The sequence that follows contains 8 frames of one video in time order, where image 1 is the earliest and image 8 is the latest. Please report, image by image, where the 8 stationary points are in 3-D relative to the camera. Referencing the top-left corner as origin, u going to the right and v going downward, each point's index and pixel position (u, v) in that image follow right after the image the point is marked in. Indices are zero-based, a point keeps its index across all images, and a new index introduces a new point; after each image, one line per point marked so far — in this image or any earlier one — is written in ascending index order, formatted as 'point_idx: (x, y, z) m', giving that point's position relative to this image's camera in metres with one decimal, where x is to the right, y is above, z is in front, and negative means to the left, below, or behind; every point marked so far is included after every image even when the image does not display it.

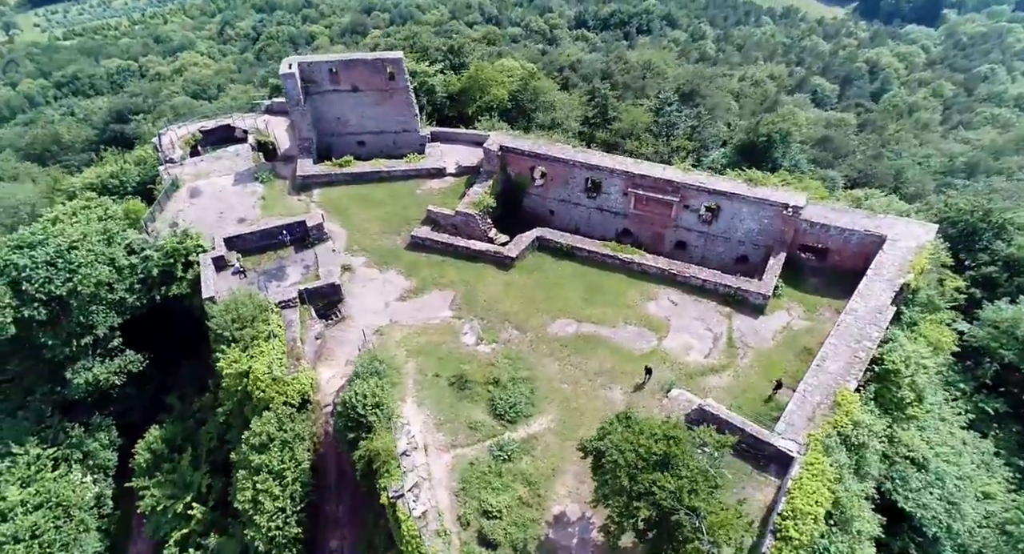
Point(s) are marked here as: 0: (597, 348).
0: (+2.4, -2.0, +15.1) m
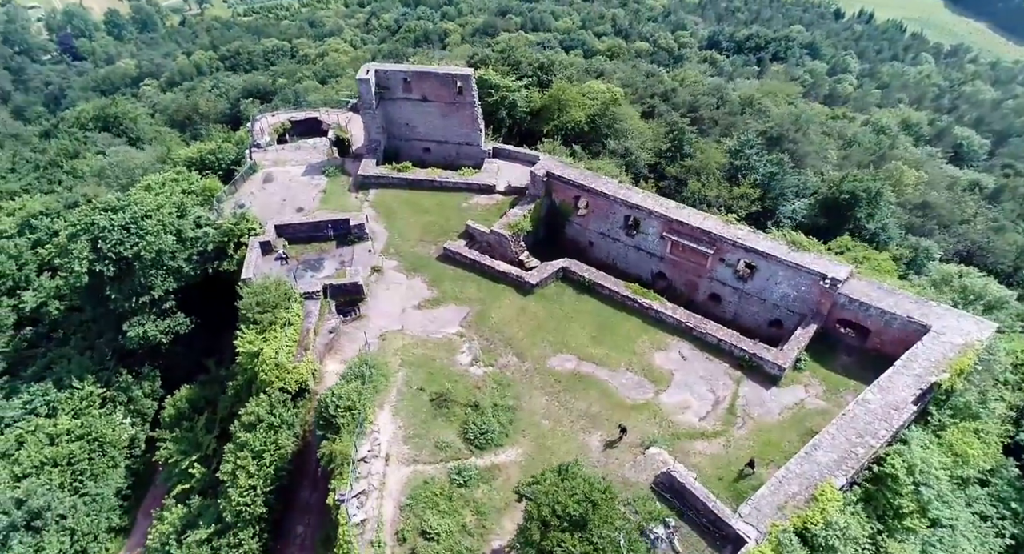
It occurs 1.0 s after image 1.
0: (+2.2, -3.1, +14.8) m
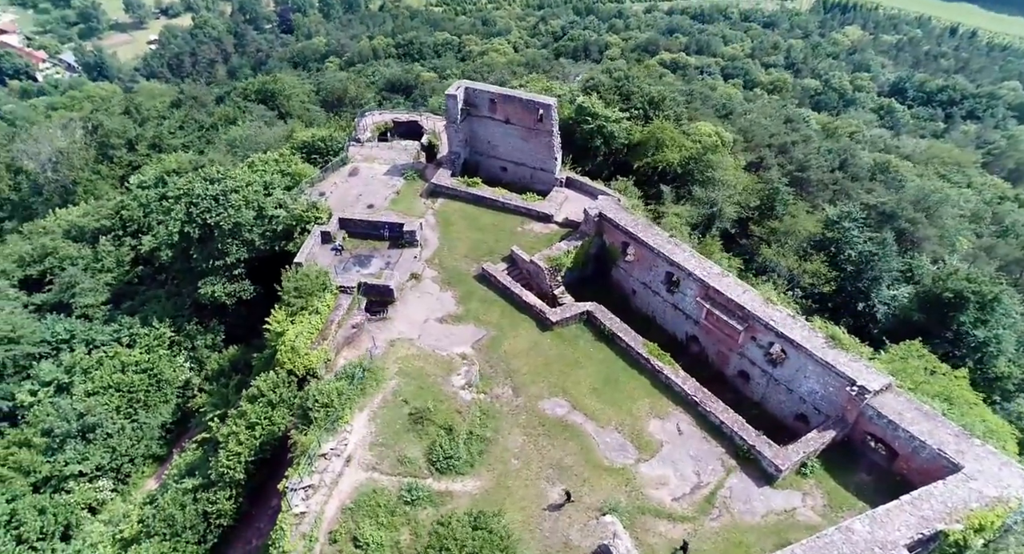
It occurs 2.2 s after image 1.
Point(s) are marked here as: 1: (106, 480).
0: (+1.6, -4.5, +14.6) m
1: (-14.5, -7.2, +19.3) m
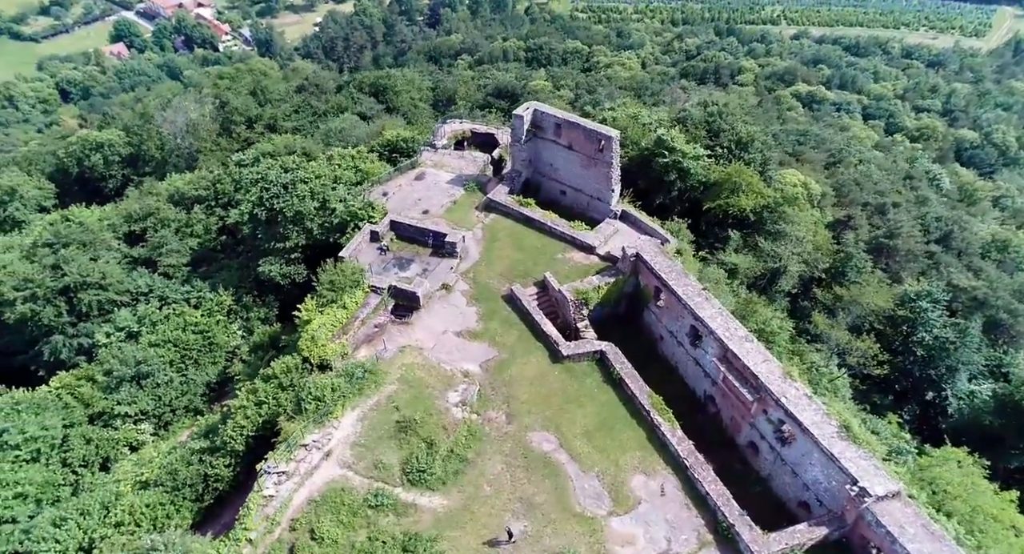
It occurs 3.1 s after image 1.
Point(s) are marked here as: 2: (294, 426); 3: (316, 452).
0: (+1.0, -5.5, +14.5) m
1: (-14.5, -5.9, +21.5) m
2: (-6.1, -4.1, +14.4) m
3: (-5.0, -4.5, +13.6) m
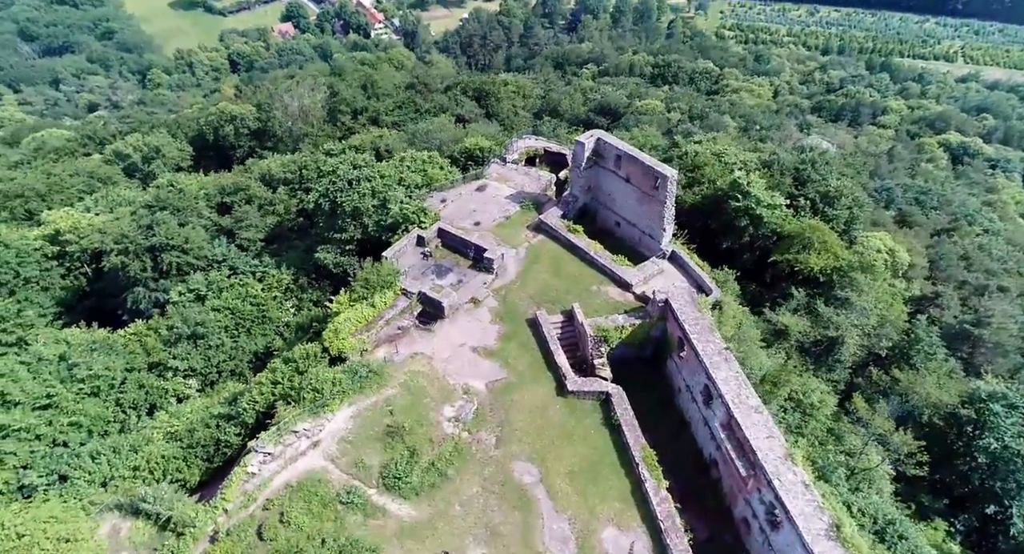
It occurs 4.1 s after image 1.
0: (+0.2, -6.4, +14.6) m
1: (-14.0, -4.6, +23.8) m
2: (-6.5, -3.9, +15.5) m
3: (-5.6, -4.4, +14.6) m
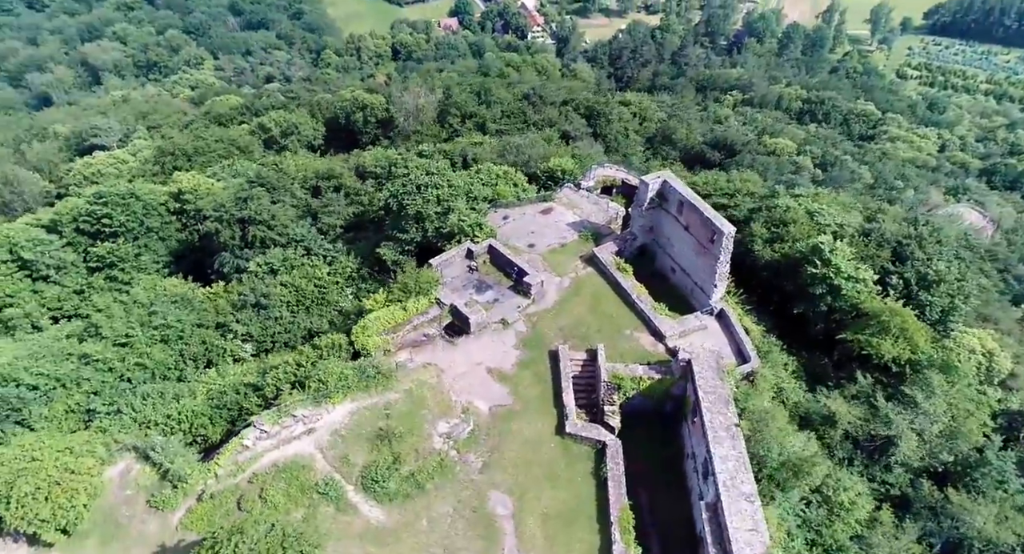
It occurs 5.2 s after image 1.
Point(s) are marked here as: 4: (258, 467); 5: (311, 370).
0: (-0.8, -7.3, +14.8) m
1: (-12.8, -3.4, +26.3) m
2: (-6.8, -3.7, +16.8) m
3: (-6.1, -4.4, +15.8) m
4: (-6.9, -5.2, +14.8) m
5: (-7.0, -3.2, +18.6) m
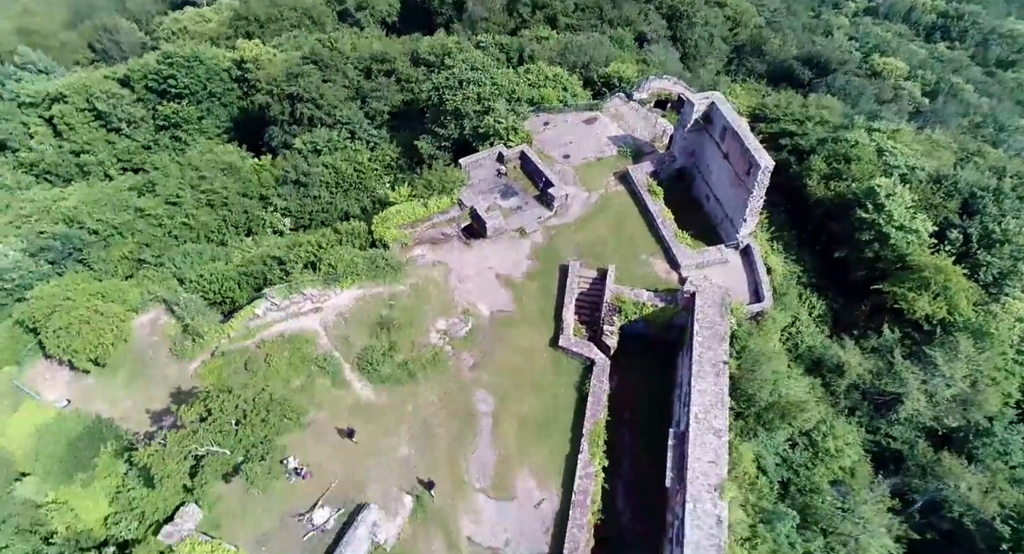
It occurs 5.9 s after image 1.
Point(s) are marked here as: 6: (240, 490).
0: (-1.6, -4.6, +16.0) m
1: (-11.6, +2.8, +27.6) m
2: (-6.8, 0.0, +17.9) m
3: (-6.4, -0.9, +16.9) m
4: (-7.3, -1.7, +16.1) m
5: (-6.8, +0.8, +19.6) m
6: (-7.5, -5.8, +14.5) m
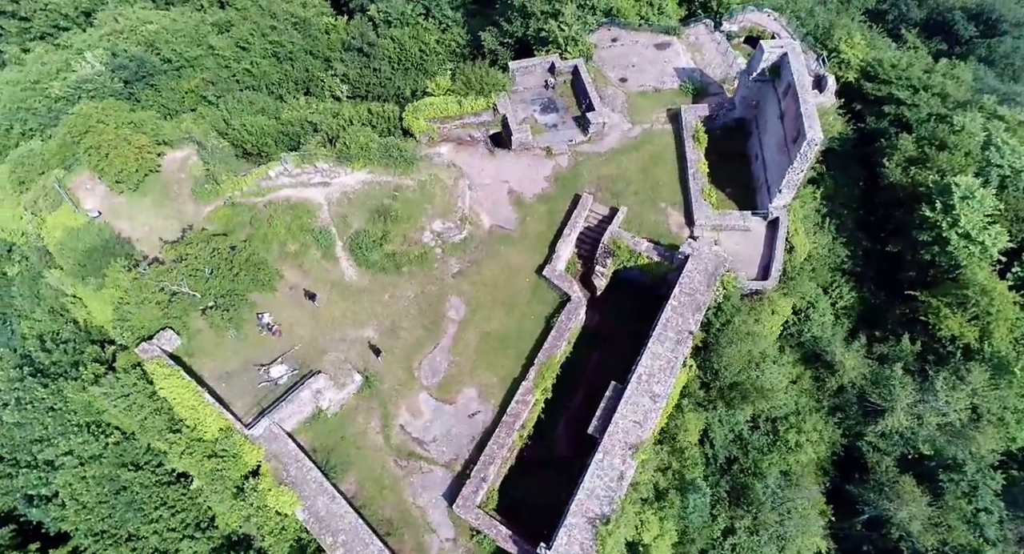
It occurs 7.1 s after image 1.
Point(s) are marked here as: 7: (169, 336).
0: (-2.8, -1.6, +16.9) m
1: (-9.2, +9.6, +28.0) m
2: (-6.5, +4.3, +18.4) m
3: (-6.4, +3.2, +17.6) m
4: (-7.7, +2.5, +17.1) m
5: (-6.1, +5.4, +19.9) m
6: (-9.0, -1.6, +16.3) m
7: (-10.0, -1.7, +15.7) m
